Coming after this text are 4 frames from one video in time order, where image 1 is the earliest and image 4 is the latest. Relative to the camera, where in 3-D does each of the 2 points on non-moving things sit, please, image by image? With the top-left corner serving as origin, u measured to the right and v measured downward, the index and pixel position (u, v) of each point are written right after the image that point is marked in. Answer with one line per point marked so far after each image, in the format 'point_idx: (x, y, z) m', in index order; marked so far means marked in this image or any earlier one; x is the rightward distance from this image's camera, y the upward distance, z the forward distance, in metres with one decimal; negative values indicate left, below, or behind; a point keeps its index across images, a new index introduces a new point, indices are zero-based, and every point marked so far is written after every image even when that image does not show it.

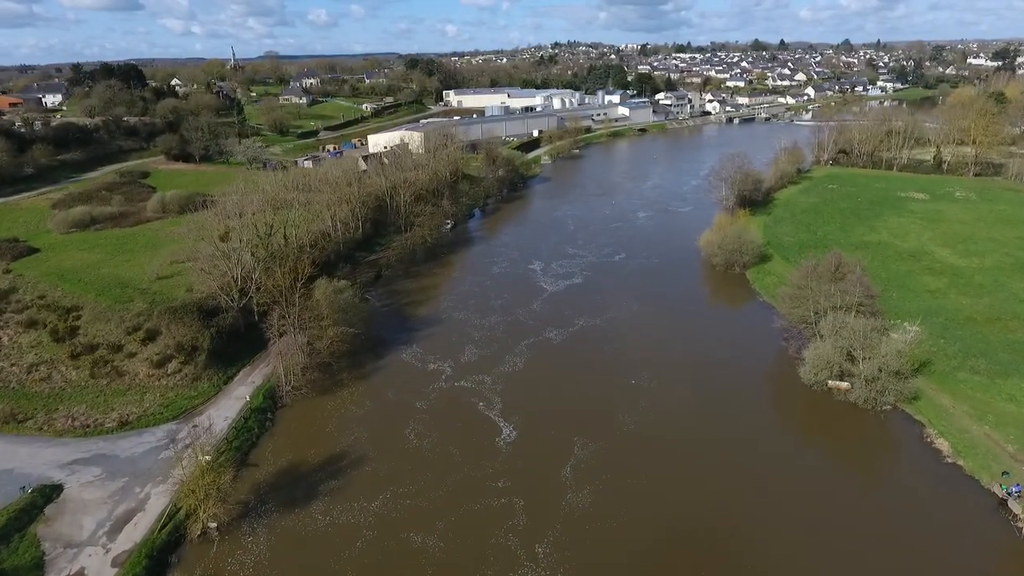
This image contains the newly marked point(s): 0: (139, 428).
0: (-9.6, -3.6, +16.2) m
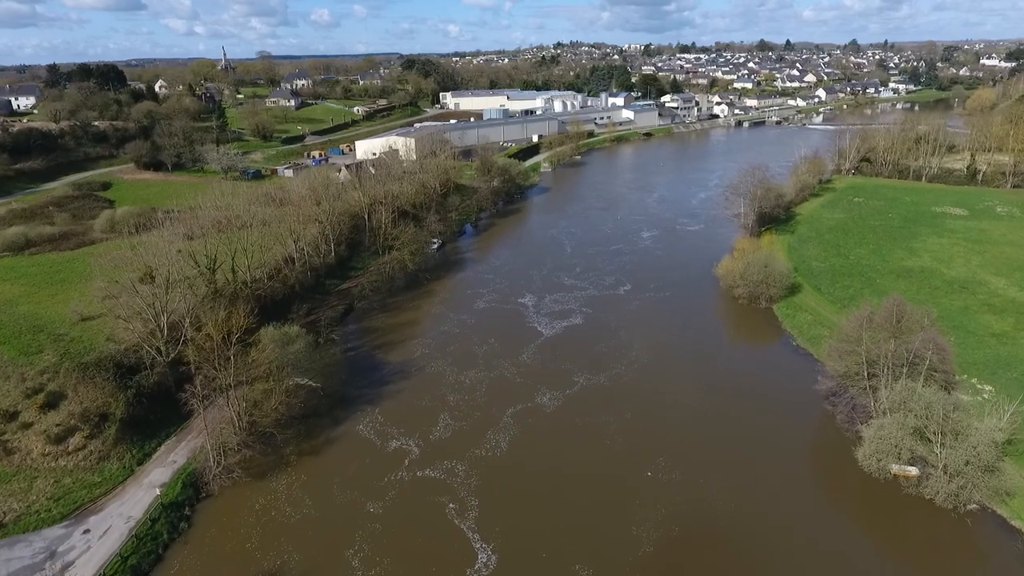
0: (-10.0, -4.9, +12.6) m
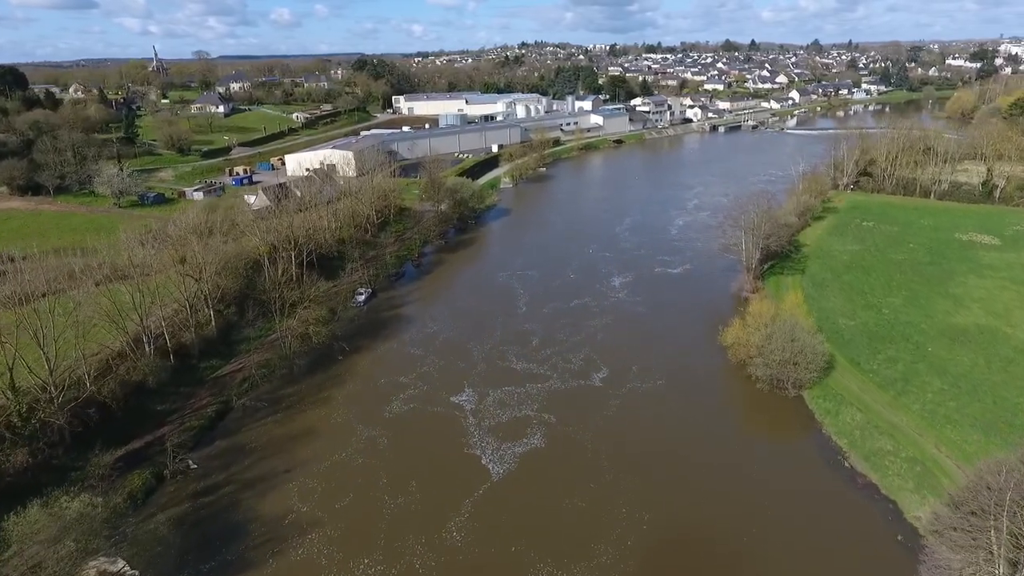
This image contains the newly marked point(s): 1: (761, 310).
0: (-11.0, -7.6, +5.6) m
1: (+7.7, -0.6, +19.4) m
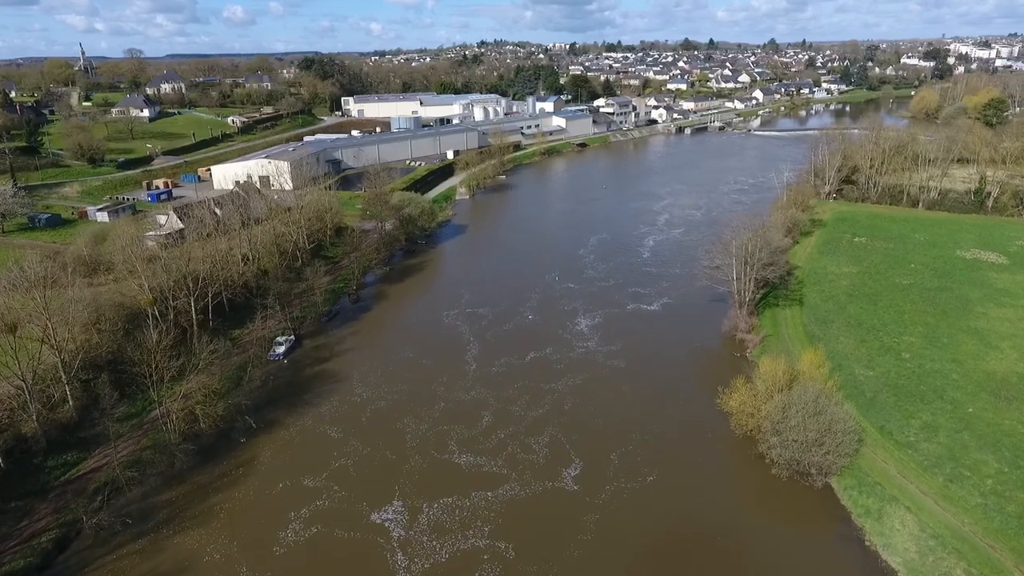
0: (-11.4, -9.3, +0.8) m
1: (+6.4, -2.0, +15.6) m
